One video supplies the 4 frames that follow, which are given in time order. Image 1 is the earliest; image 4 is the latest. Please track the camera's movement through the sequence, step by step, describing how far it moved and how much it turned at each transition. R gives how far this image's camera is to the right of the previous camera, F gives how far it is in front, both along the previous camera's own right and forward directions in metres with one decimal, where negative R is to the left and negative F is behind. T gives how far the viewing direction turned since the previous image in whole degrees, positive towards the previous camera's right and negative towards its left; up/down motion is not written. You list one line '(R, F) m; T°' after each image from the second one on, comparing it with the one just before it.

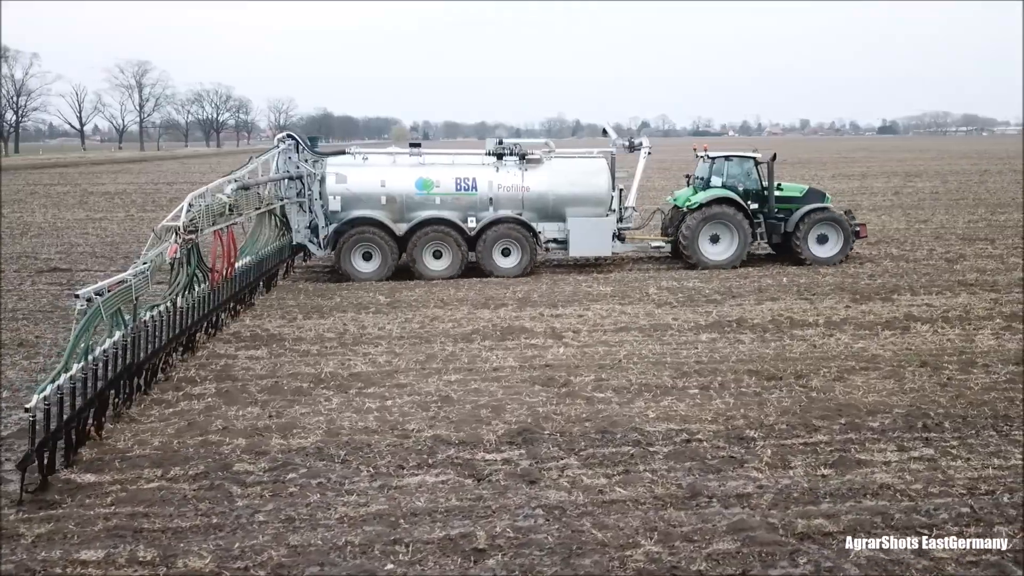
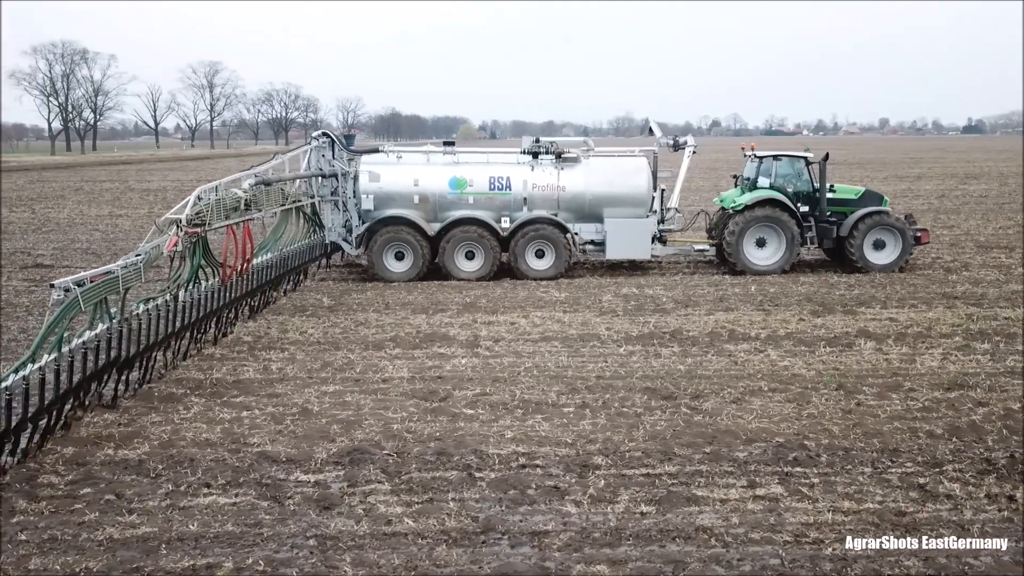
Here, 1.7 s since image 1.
(+1.5, +0.4) m; -5°
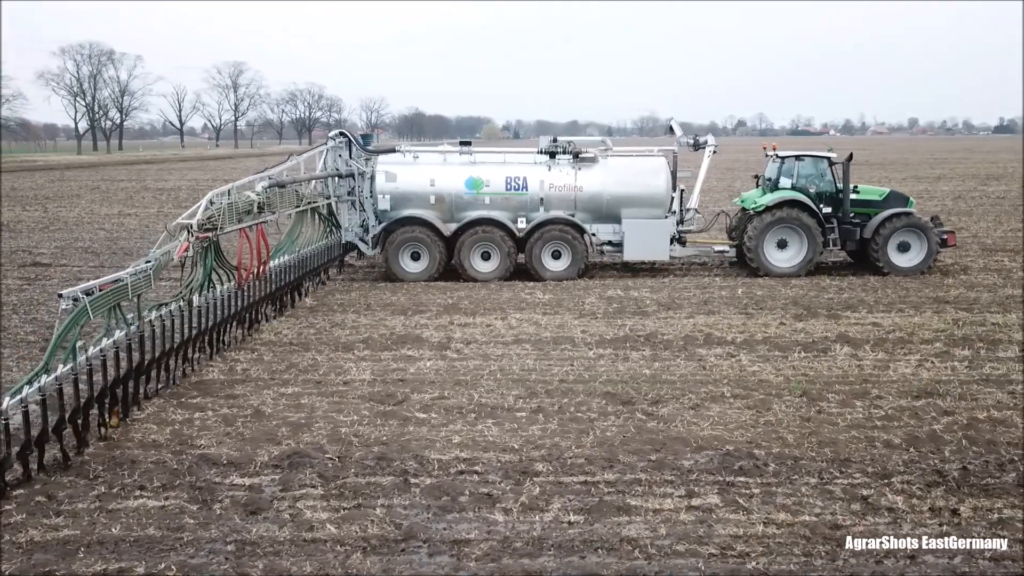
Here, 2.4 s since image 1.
(+0.5, +0.1) m; -2°
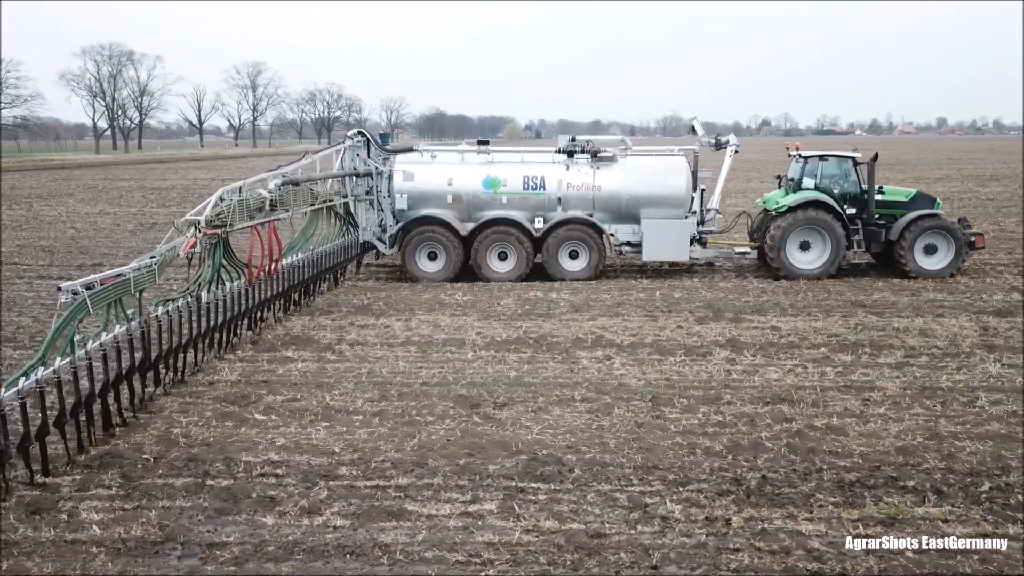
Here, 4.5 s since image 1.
(+1.3, +0.1) m; -2°
